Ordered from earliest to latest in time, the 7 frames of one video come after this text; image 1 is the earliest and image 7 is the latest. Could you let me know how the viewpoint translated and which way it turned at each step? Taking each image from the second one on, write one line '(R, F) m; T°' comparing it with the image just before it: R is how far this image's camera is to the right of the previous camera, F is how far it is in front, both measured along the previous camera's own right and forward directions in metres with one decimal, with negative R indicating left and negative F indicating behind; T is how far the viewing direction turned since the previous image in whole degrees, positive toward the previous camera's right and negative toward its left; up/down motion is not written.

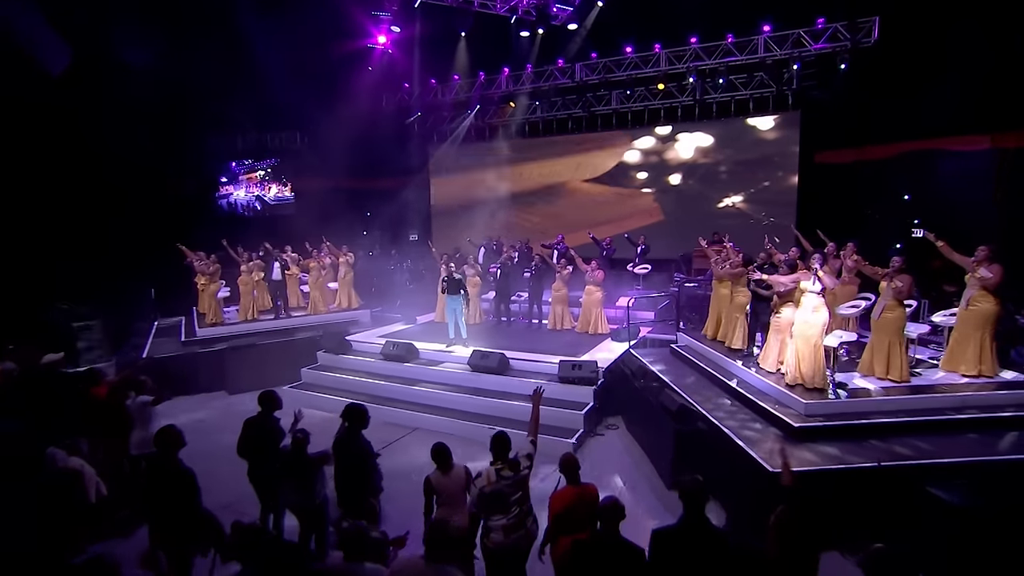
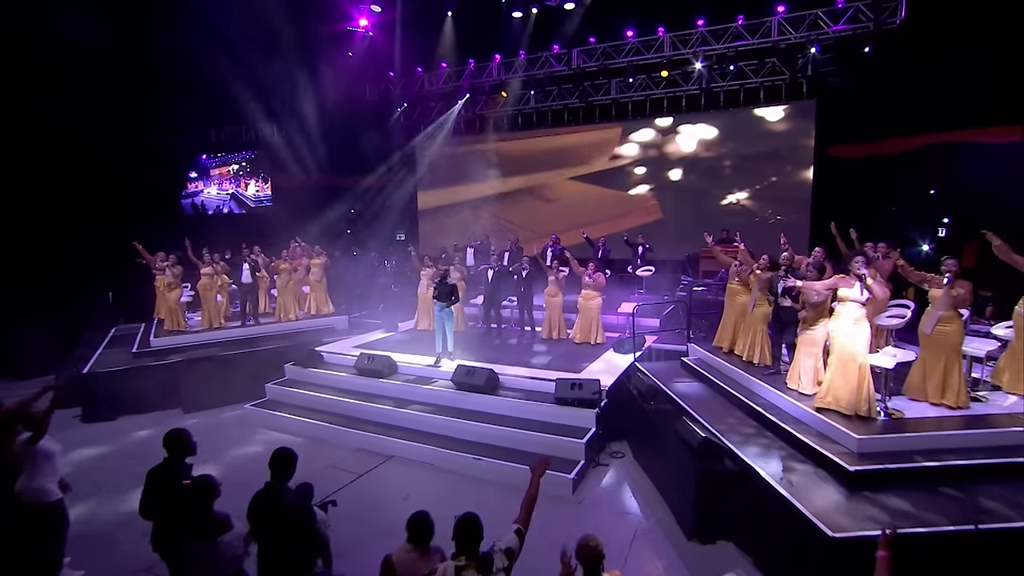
(+0.1, +1.0) m; +1°
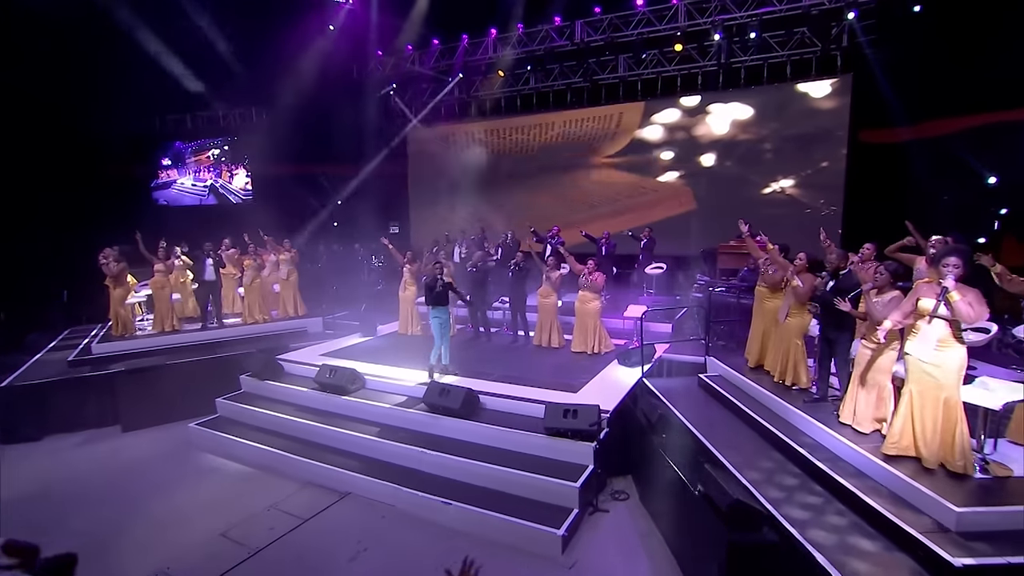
(+0.3, +1.2) m; -1°
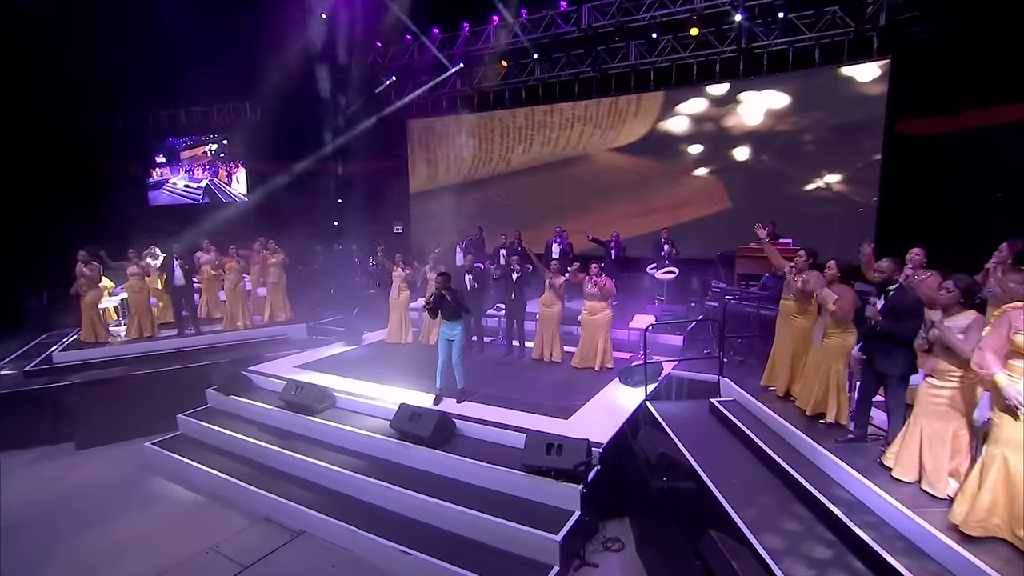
(+0.4, +0.8) m; -2°
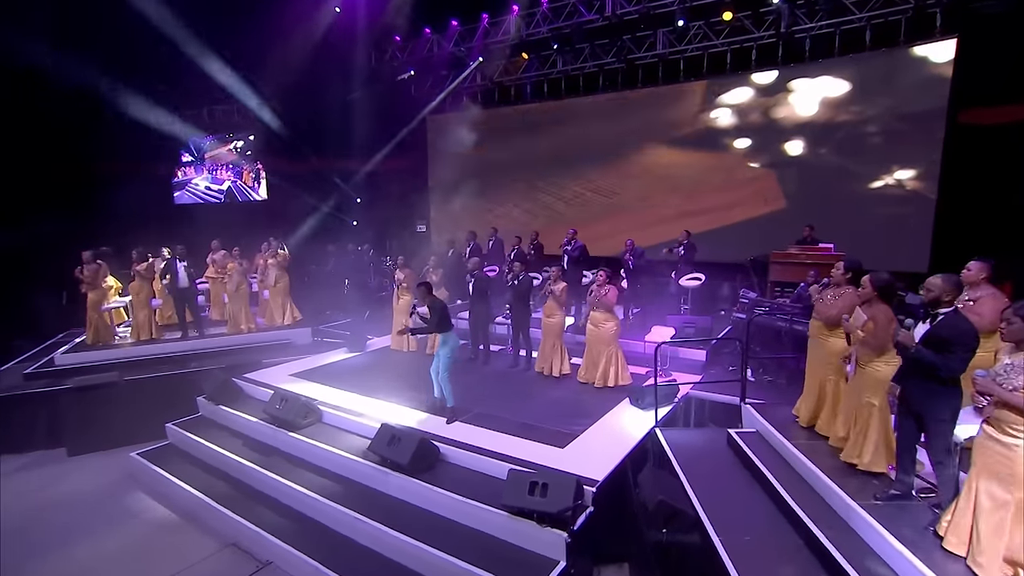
(+0.4, +0.6) m; -4°
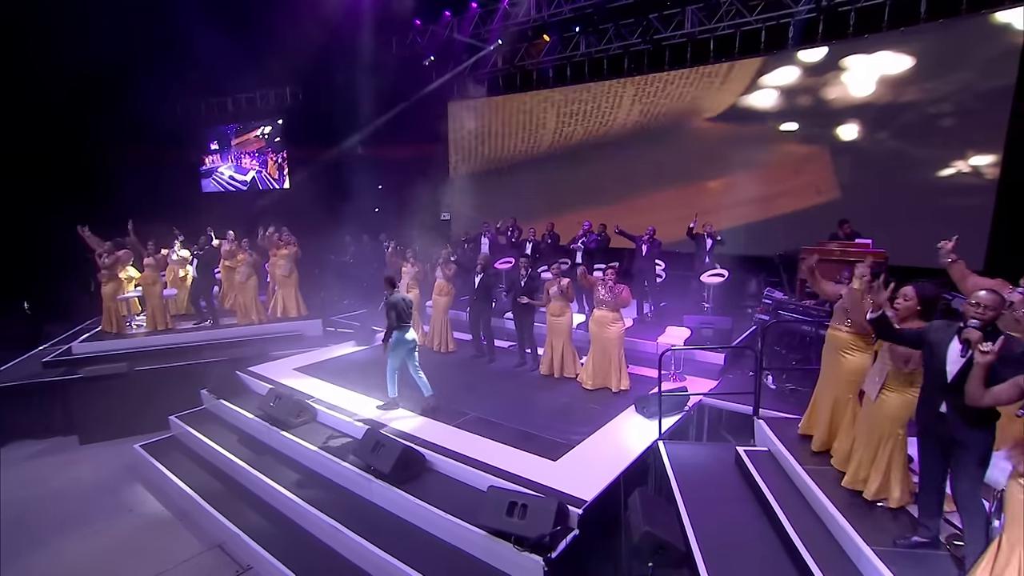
(+0.4, +0.3) m; -4°
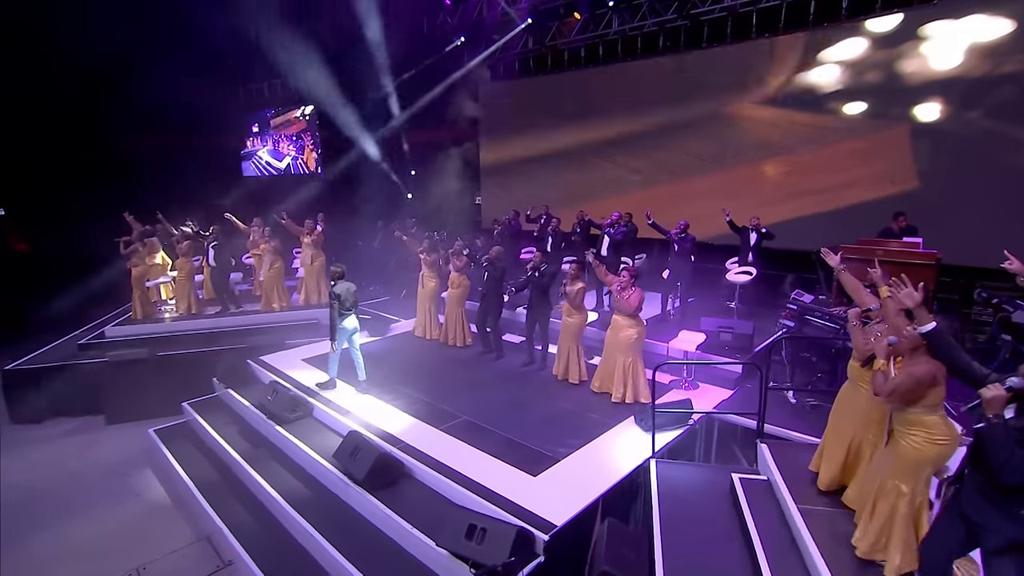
(+0.5, +0.3) m; -6°
